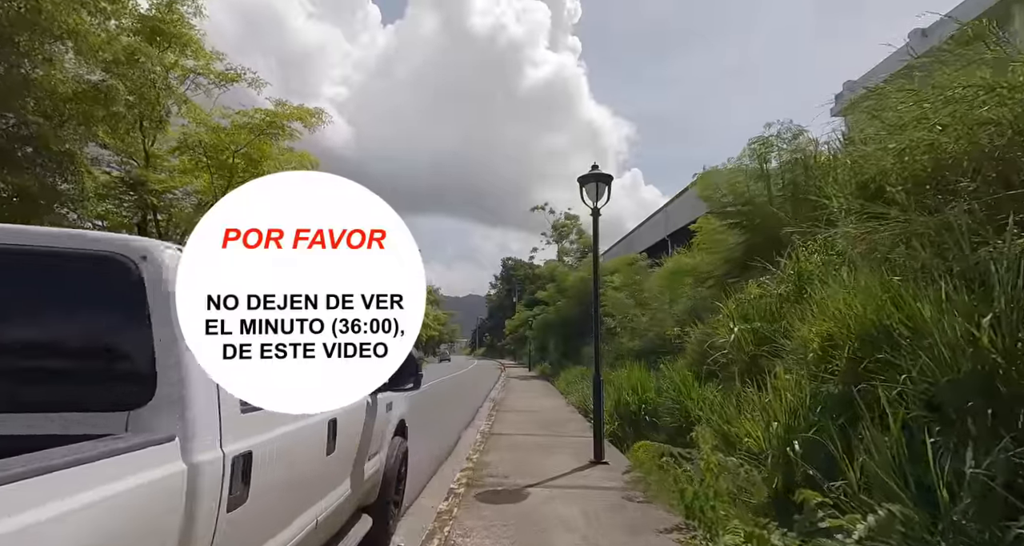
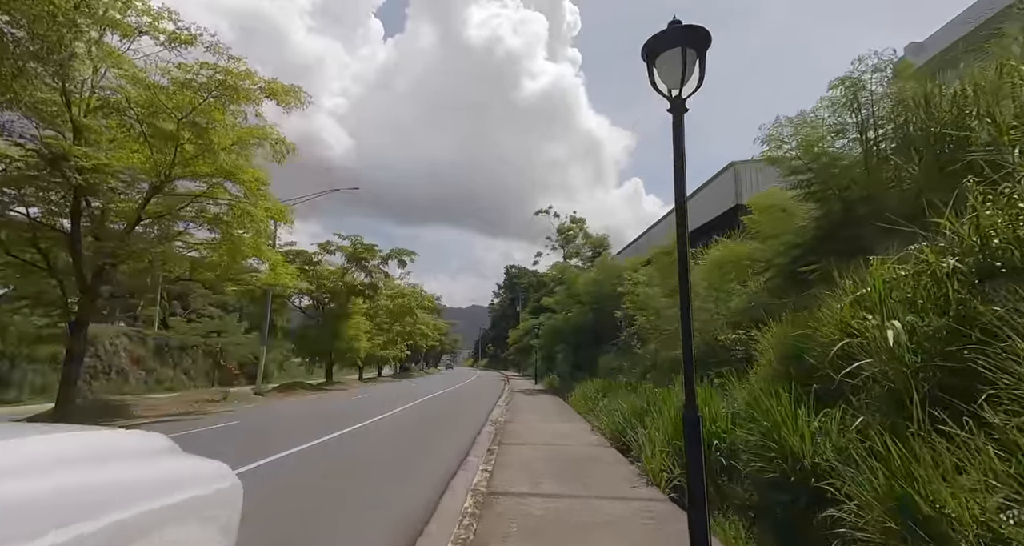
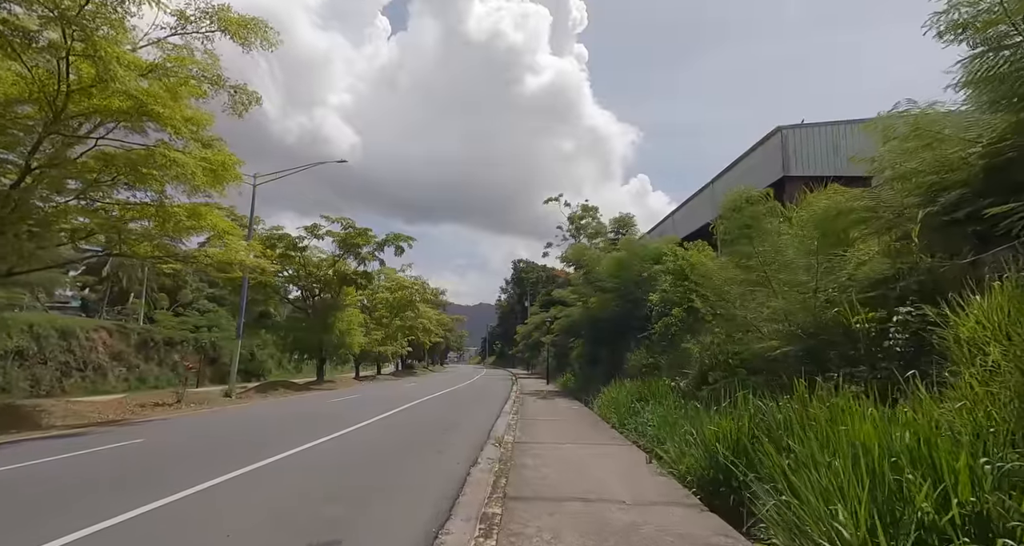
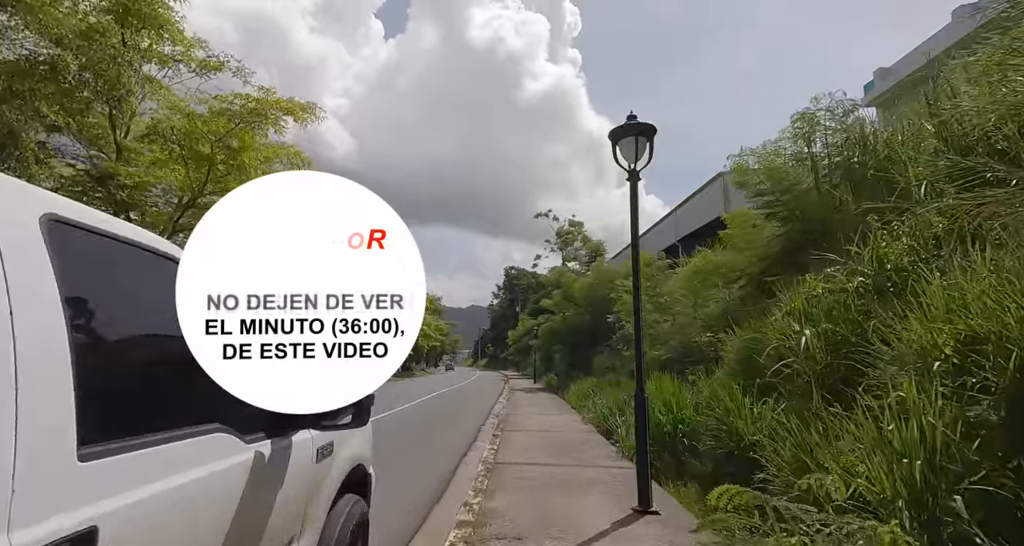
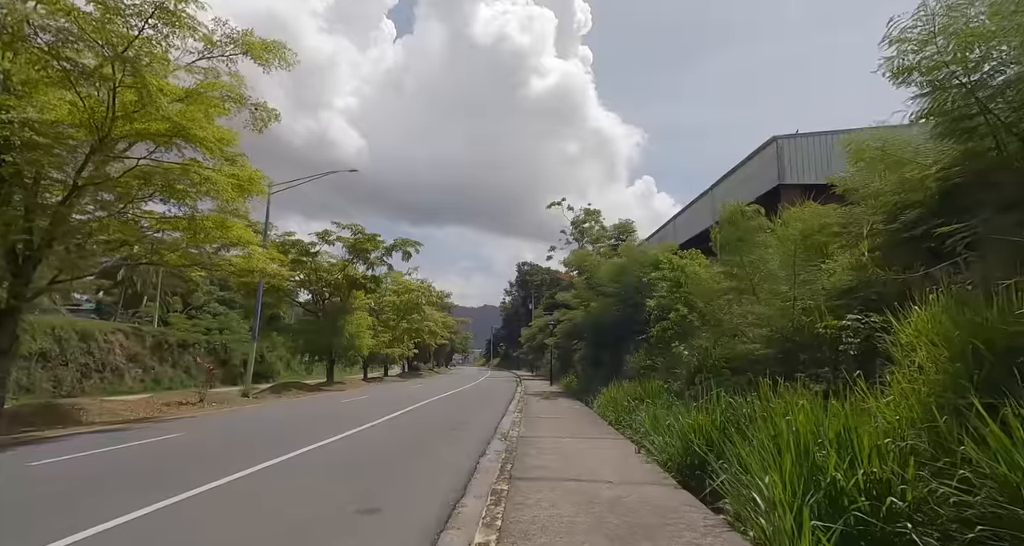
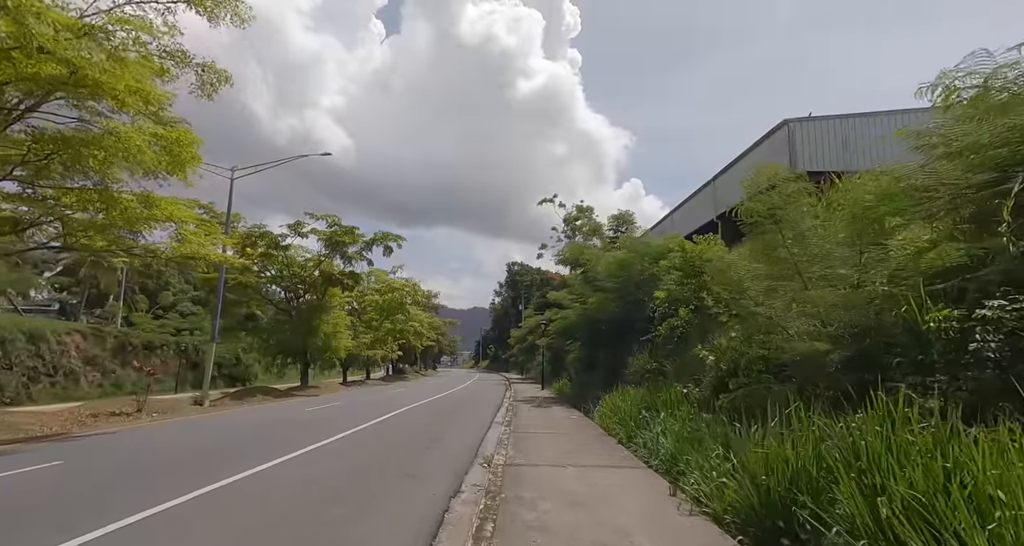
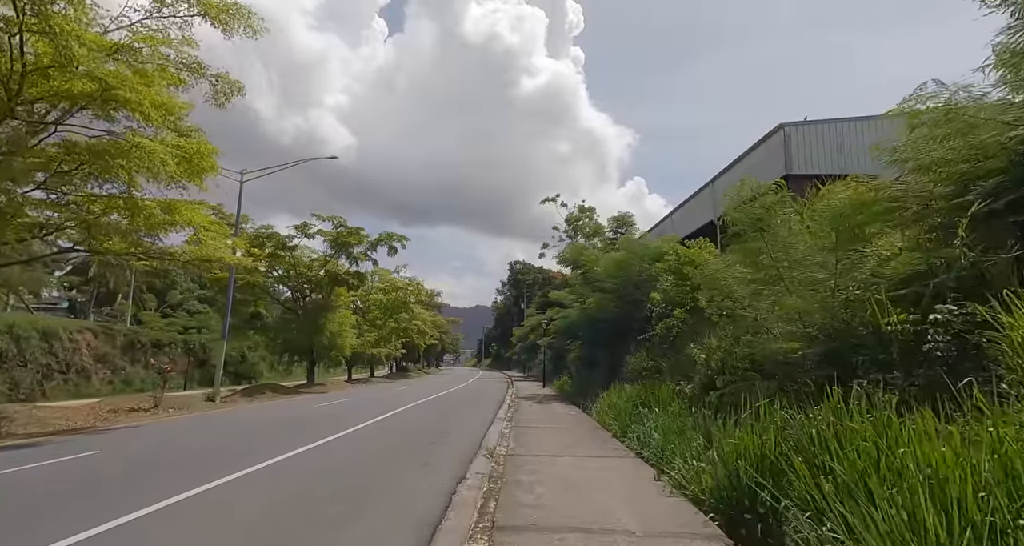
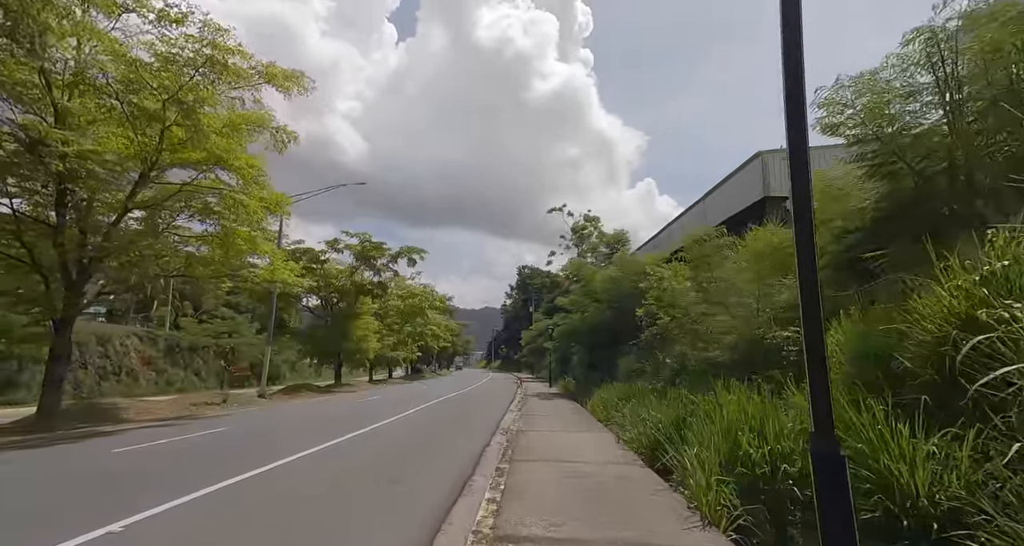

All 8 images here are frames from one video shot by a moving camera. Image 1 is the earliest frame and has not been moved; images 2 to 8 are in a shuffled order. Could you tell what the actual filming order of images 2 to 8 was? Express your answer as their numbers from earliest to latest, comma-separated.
4, 2, 8, 5, 3, 7, 6
